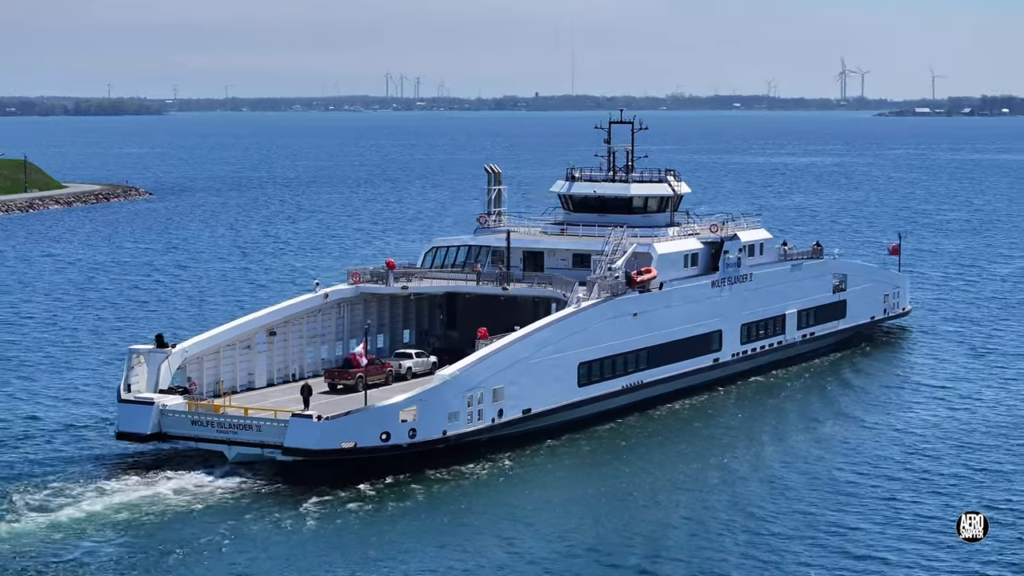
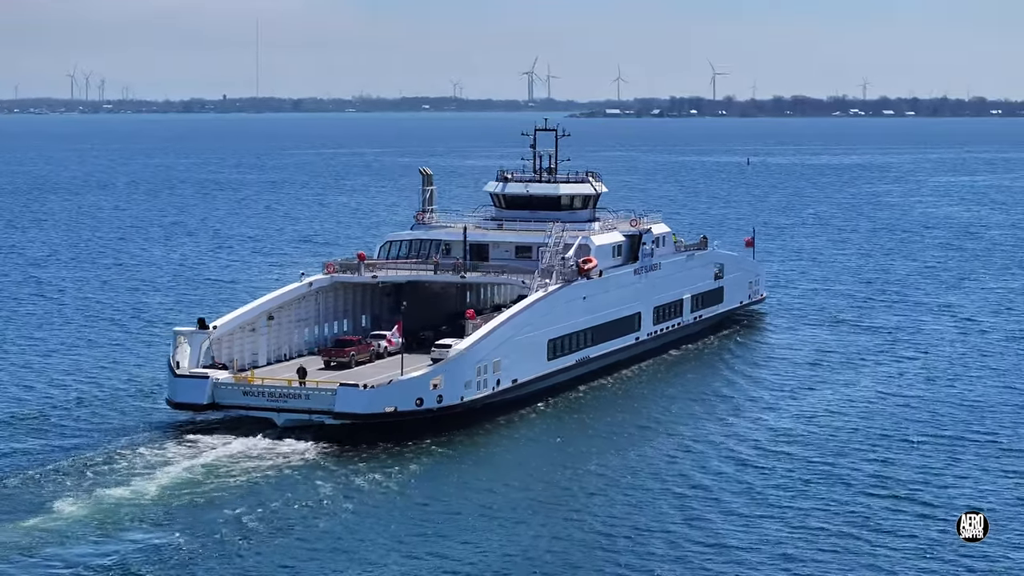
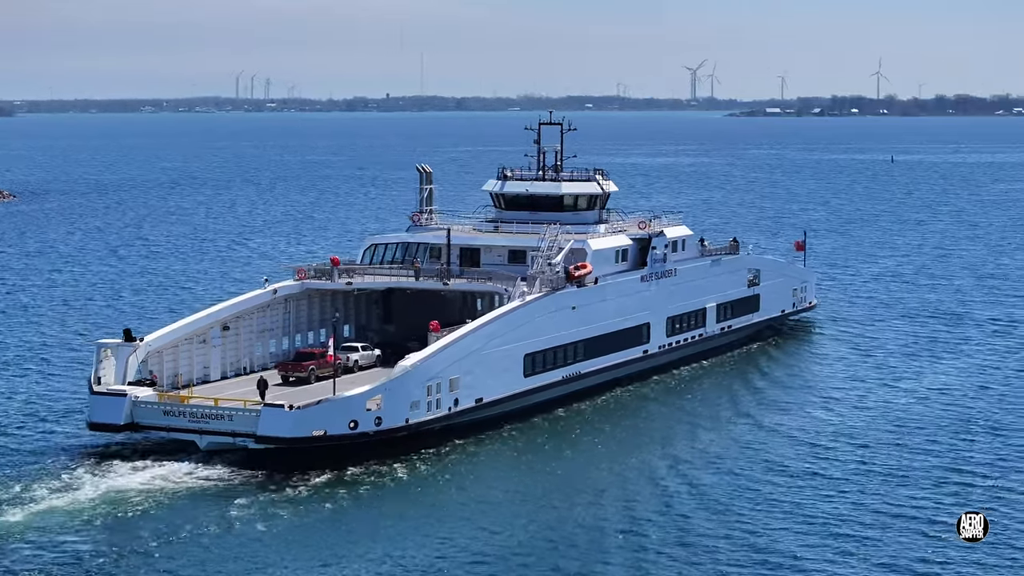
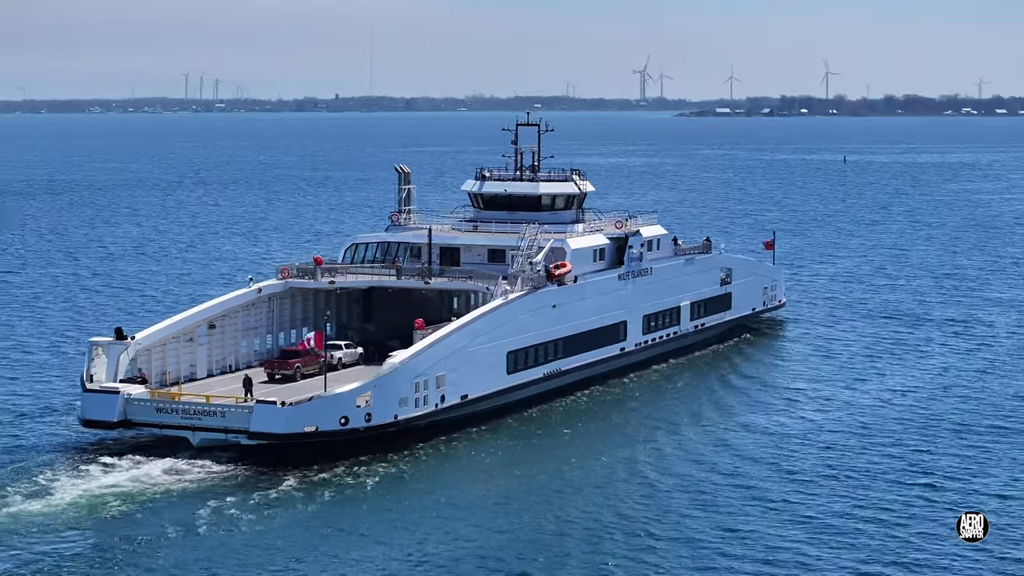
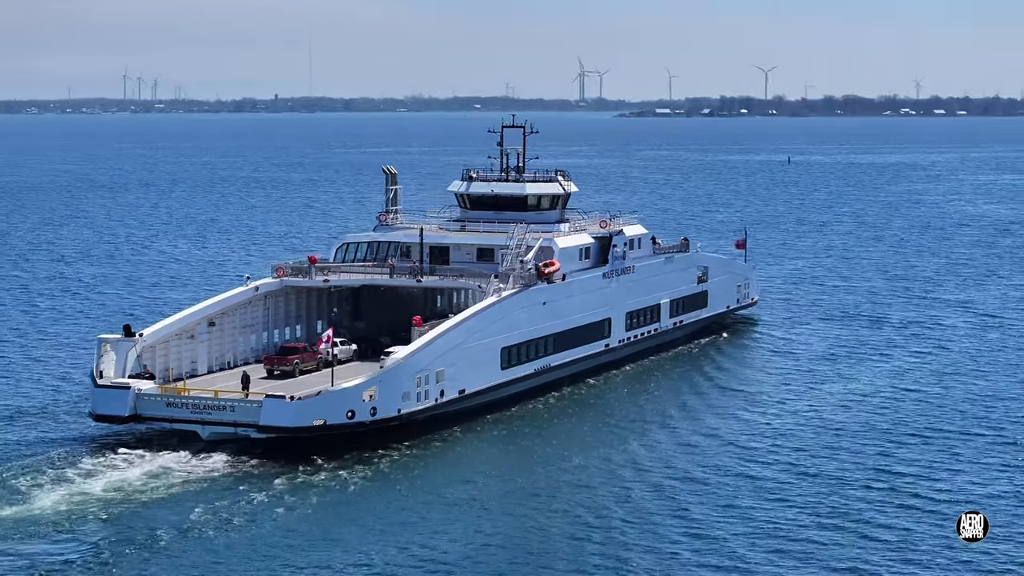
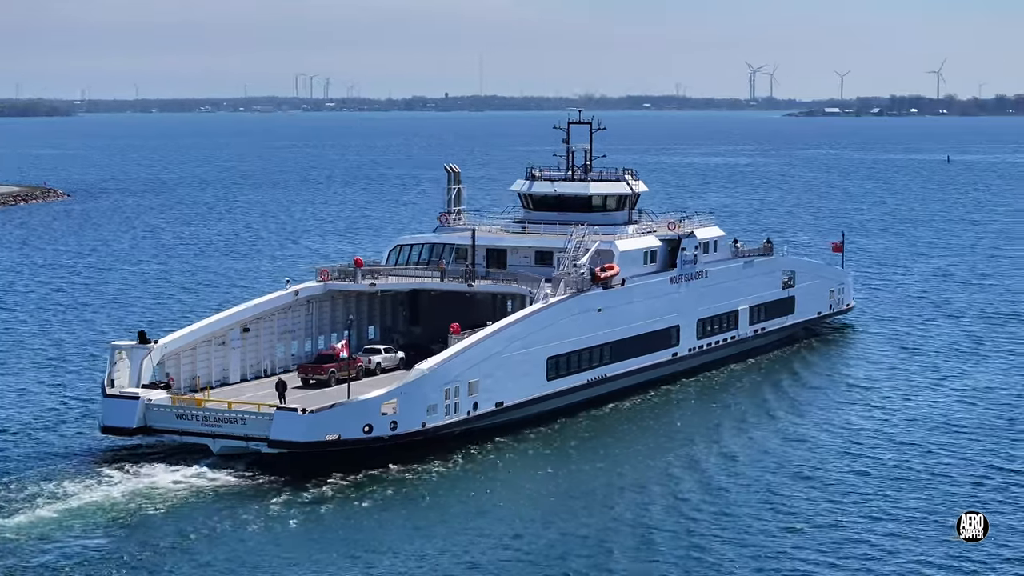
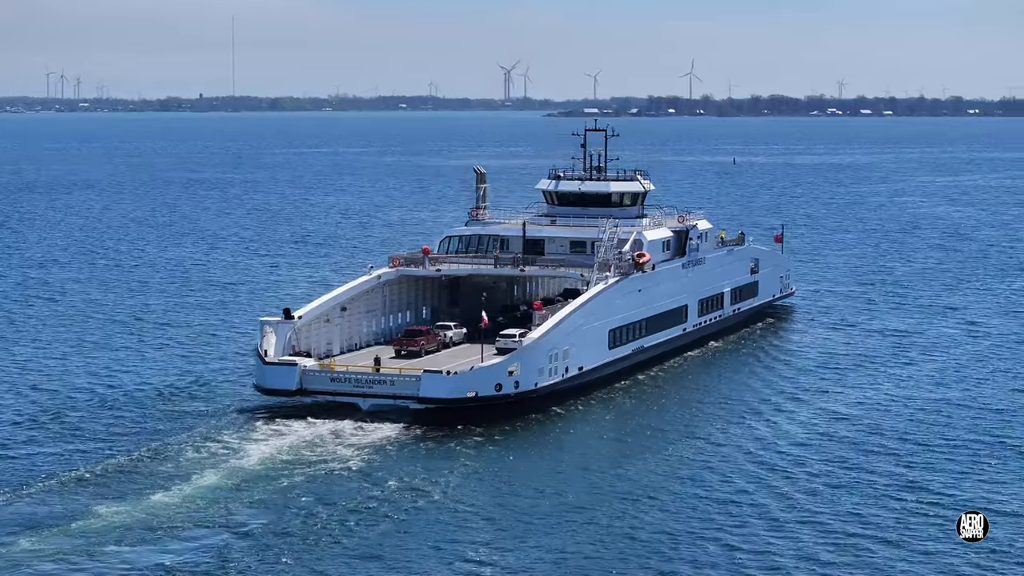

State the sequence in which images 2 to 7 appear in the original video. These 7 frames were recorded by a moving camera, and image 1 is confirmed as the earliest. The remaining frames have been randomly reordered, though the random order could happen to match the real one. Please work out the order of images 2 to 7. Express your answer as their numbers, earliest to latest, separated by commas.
6, 3, 4, 5, 2, 7
